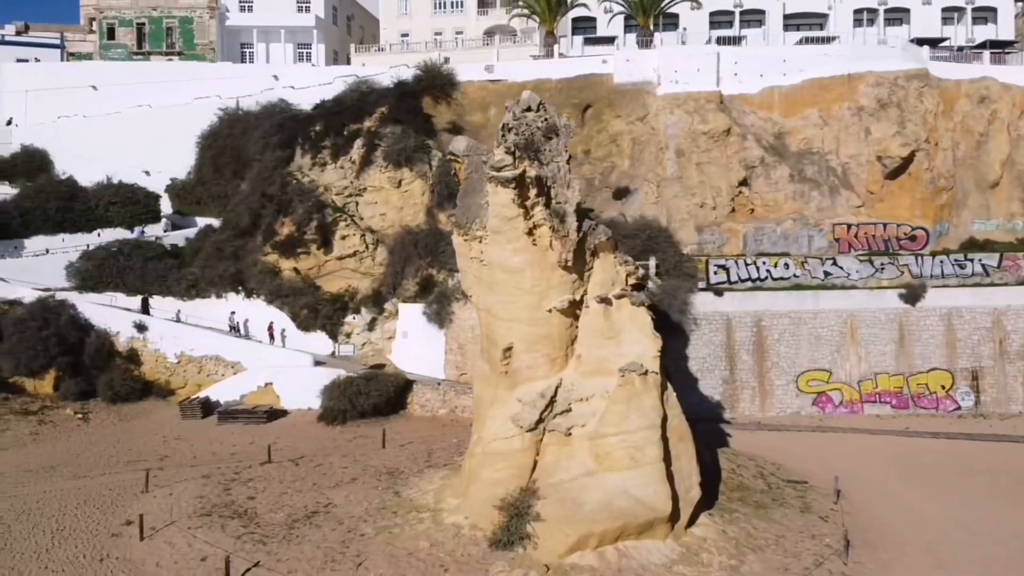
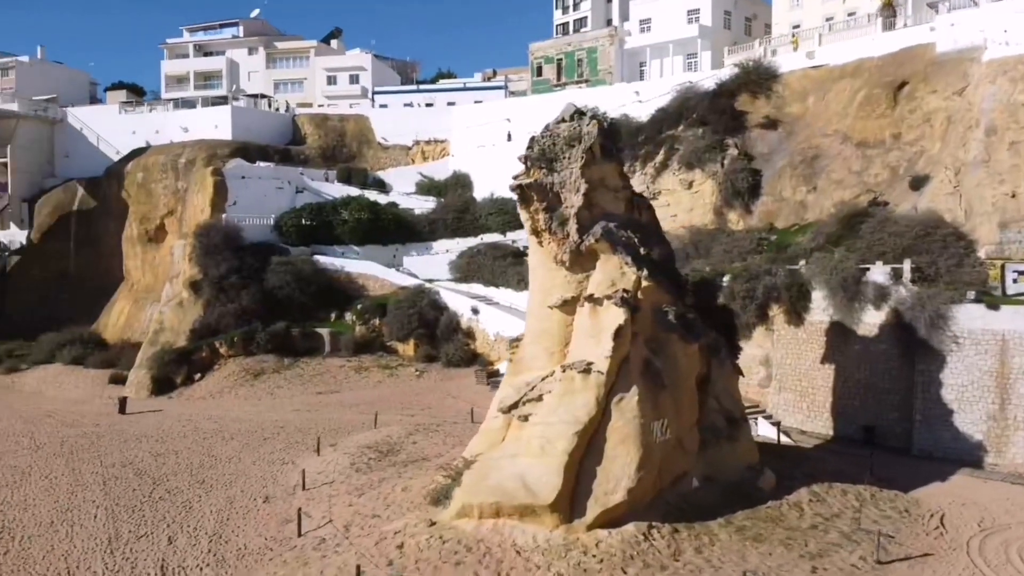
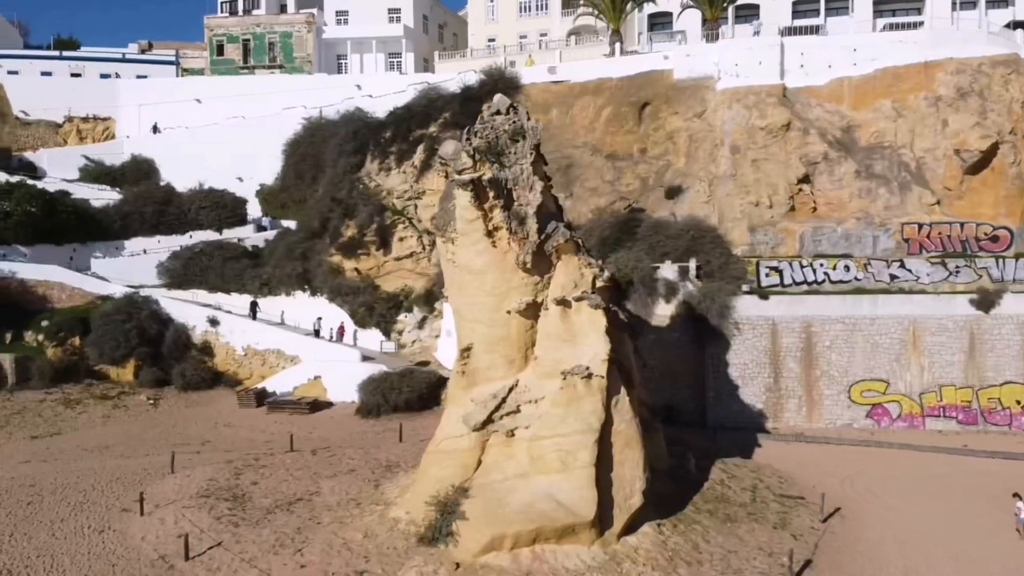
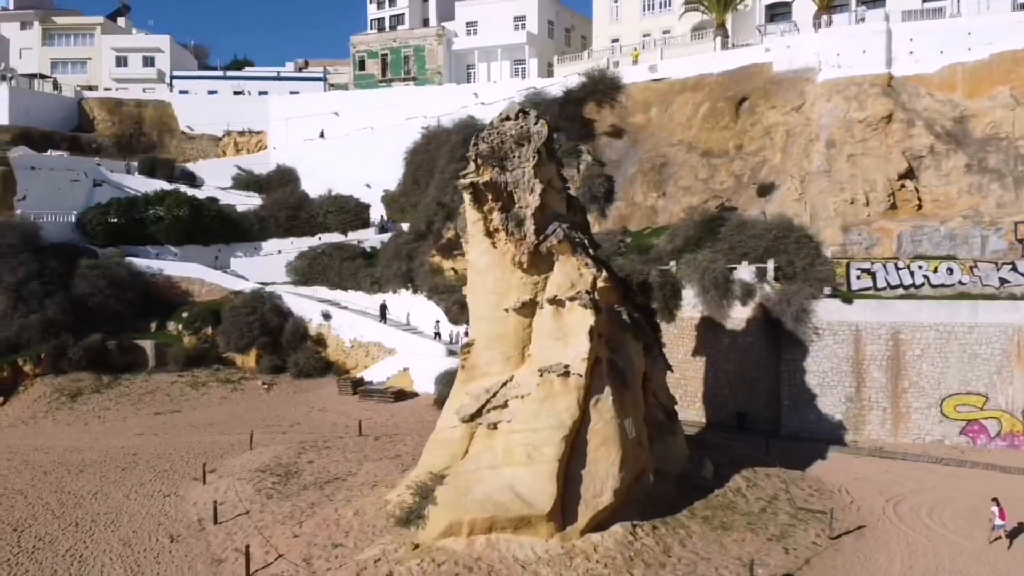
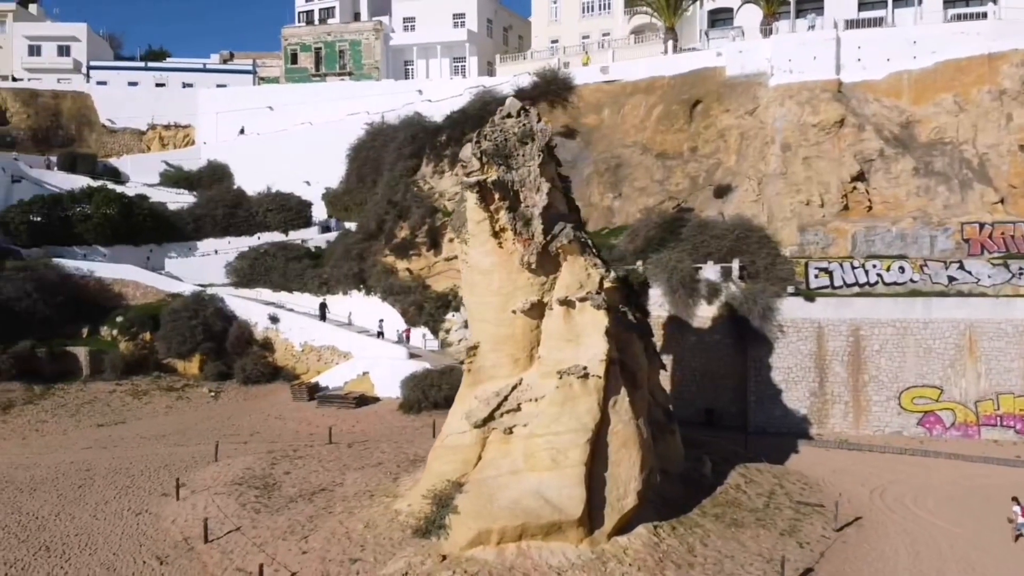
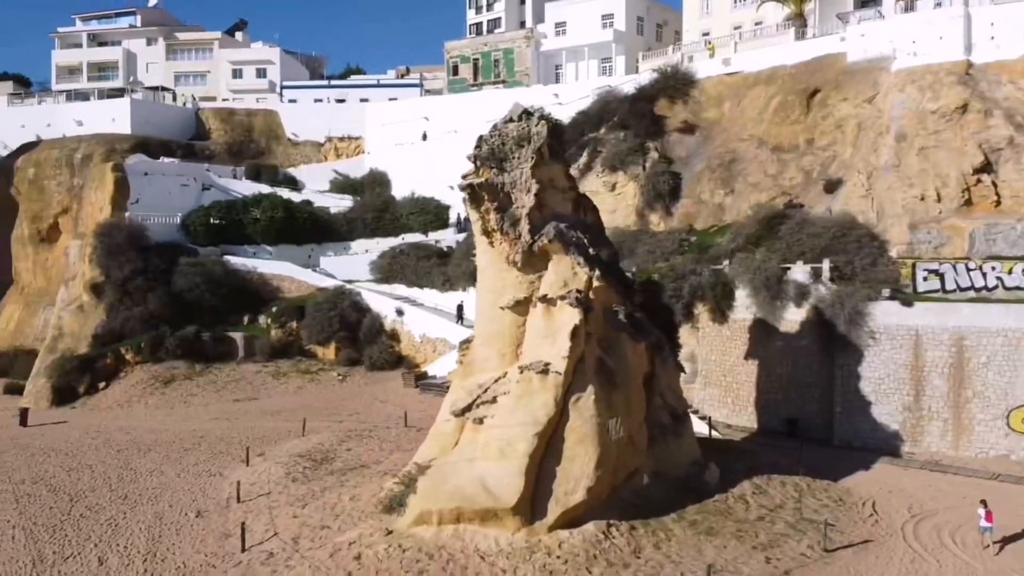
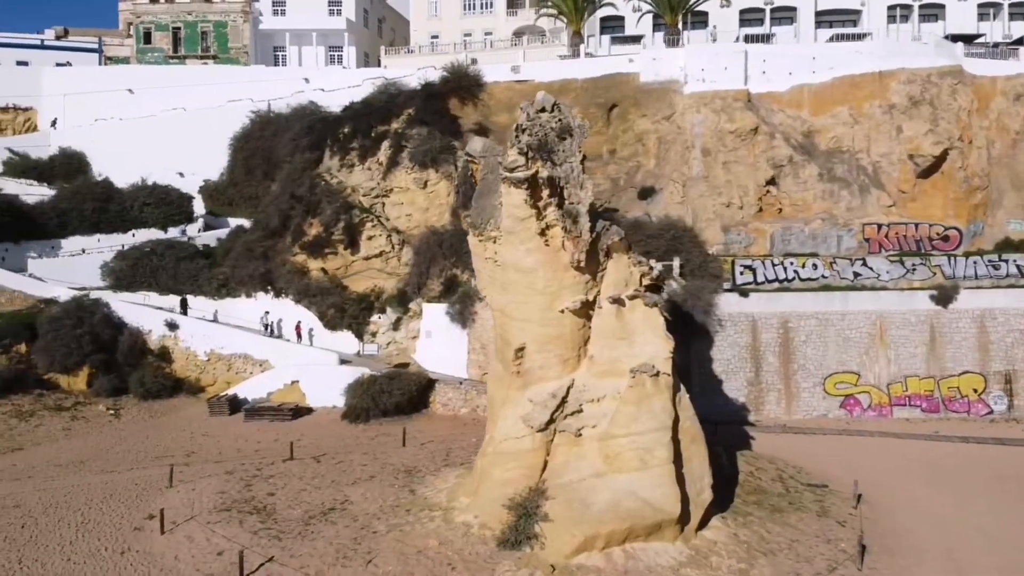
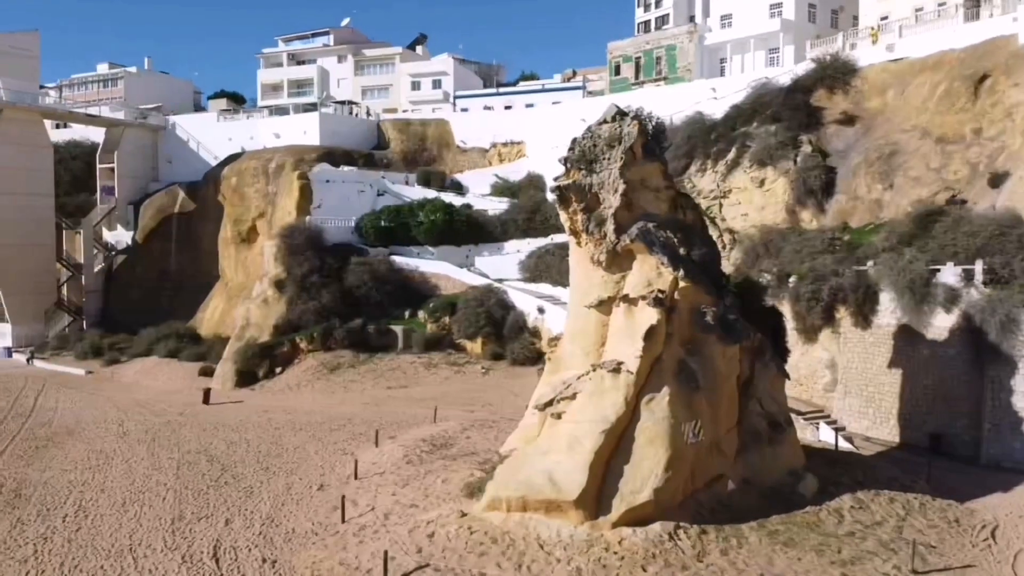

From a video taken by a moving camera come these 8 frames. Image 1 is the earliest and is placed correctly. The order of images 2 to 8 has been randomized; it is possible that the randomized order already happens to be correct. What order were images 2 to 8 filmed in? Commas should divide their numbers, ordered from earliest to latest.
7, 3, 5, 4, 6, 2, 8
